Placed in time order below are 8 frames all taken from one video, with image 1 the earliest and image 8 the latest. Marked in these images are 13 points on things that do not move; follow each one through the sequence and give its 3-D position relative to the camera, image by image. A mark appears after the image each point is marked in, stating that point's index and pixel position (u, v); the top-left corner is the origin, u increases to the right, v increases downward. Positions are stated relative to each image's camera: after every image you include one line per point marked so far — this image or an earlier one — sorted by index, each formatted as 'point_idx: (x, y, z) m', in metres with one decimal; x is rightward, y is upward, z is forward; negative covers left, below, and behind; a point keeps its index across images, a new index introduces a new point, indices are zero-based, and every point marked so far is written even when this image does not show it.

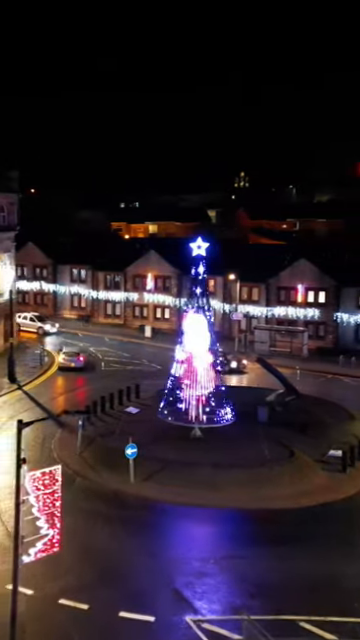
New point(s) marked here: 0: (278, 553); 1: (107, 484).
0: (+2.4, -5.5, +13.9) m
1: (-2.6, -5.5, +19.7) m
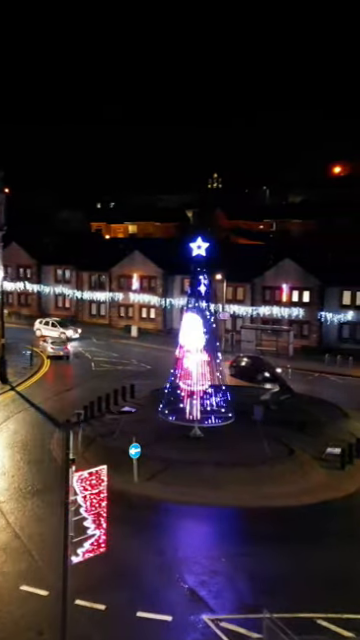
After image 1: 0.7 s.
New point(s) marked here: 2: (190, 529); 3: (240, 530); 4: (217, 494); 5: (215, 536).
0: (+2.6, -5.5, +13.9) m
1: (-2.5, -5.5, +19.7) m
2: (+0.2, -5.2, +14.9) m
3: (+1.5, -5.4, +15.0) m
4: (+1.1, -5.6, +18.8) m
5: (+0.8, -5.3, +14.6) m
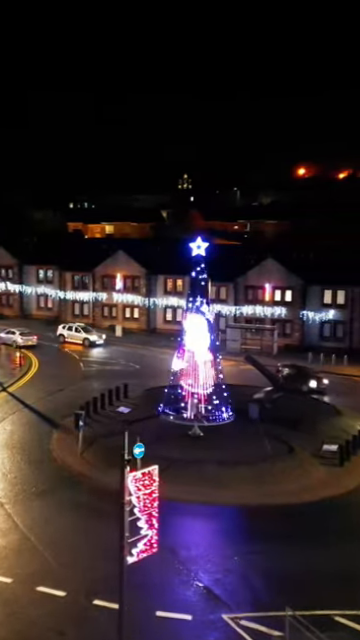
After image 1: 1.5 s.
0: (+2.8, -5.4, +13.9) m
1: (-2.3, -5.5, +19.7) m
2: (+0.5, -5.2, +14.9) m
3: (+1.7, -5.3, +15.0) m
4: (+1.3, -5.5, +18.8) m
5: (+1.0, -5.3, +14.6) m
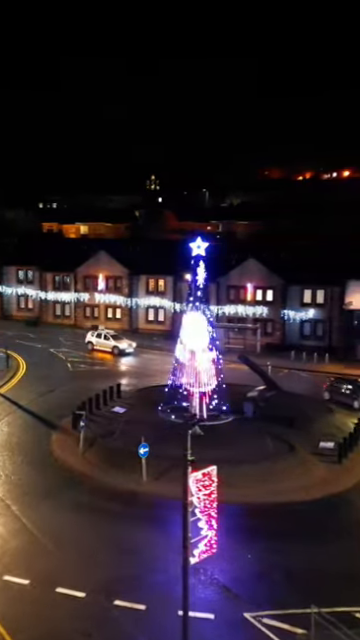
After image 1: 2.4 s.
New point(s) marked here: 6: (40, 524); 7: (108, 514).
0: (+3.1, -5.4, +14.0) m
1: (-2.1, -5.5, +19.7) m
2: (+0.7, -5.2, +14.9) m
3: (+2.0, -5.3, +15.1) m
4: (+1.5, -5.5, +18.9) m
5: (+1.3, -5.3, +14.6) m
6: (-3.5, -5.2, +14.7) m
7: (-1.9, -5.1, +15.3) m
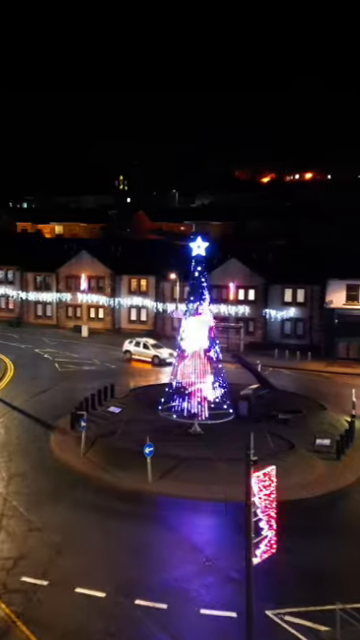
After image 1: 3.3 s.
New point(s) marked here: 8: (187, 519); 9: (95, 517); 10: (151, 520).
0: (+3.3, -5.4, +14.0) m
1: (-1.9, -5.5, +19.7) m
2: (+0.9, -5.2, +14.9) m
3: (+2.2, -5.3, +15.1) m
4: (+1.7, -5.5, +18.9) m
5: (+1.5, -5.2, +14.7) m
6: (-3.3, -5.2, +14.7) m
7: (-1.6, -5.1, +15.3) m
8: (+0.2, -5.2, +15.1) m
9: (-2.2, -5.1, +15.2) m
10: (-0.8, -5.2, +15.1) m
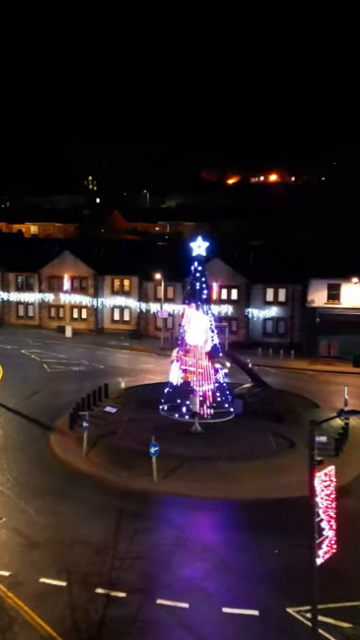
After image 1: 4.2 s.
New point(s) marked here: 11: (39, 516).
0: (+3.6, -5.3, +14.1) m
1: (-1.7, -5.5, +19.7) m
2: (+1.2, -5.1, +15.0) m
3: (+2.5, -5.2, +15.2) m
4: (+2.0, -5.4, +19.0) m
5: (+1.8, -5.2, +14.7) m
6: (-3.0, -5.2, +14.7) m
7: (-1.4, -5.1, +15.4) m
8: (+0.4, -5.2, +15.2) m
9: (-2.0, -5.1, +15.2) m
10: (-0.5, -5.2, +15.1) m
11: (-3.7, -5.2, +15.2) m
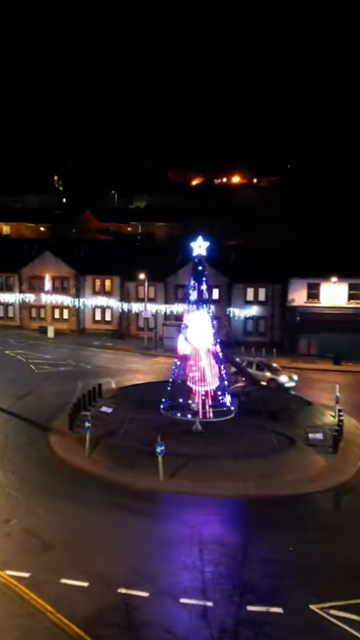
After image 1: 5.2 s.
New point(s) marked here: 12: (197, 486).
0: (+3.9, -5.3, +14.2) m
1: (-1.4, -5.5, +19.7) m
2: (+1.5, -5.1, +15.1) m
3: (+2.8, -5.2, +15.3) m
4: (+2.2, -5.4, +19.0) m
5: (+2.1, -5.2, +14.8) m
6: (-2.7, -5.2, +14.8) m
7: (-1.1, -5.1, +15.4) m
8: (+0.7, -5.2, +15.2) m
9: (-1.7, -5.2, +15.3) m
10: (-0.2, -5.2, +15.2) m
11: (-3.4, -5.2, +15.2) m
12: (+0.6, -5.5, +19.0) m
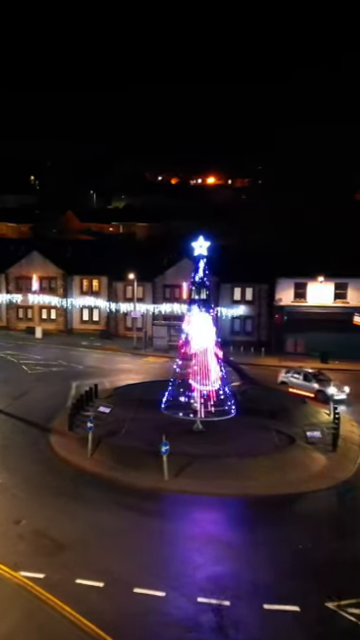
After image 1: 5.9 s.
0: (+4.1, -5.3, +14.3) m
1: (-1.2, -5.5, +19.8) m
2: (+1.7, -5.1, +15.1) m
3: (+3.0, -5.2, +15.3) m
4: (+2.4, -5.4, +19.1) m
5: (+2.3, -5.2, +14.9) m
6: (-2.5, -5.3, +14.8) m
7: (-0.9, -5.1, +15.5) m
8: (+0.9, -5.2, +15.3) m
9: (-1.5, -5.2, +15.3) m
10: (0.0, -5.2, +15.2) m
11: (-3.2, -5.2, +15.2) m
12: (+0.8, -5.5, +19.1) m
